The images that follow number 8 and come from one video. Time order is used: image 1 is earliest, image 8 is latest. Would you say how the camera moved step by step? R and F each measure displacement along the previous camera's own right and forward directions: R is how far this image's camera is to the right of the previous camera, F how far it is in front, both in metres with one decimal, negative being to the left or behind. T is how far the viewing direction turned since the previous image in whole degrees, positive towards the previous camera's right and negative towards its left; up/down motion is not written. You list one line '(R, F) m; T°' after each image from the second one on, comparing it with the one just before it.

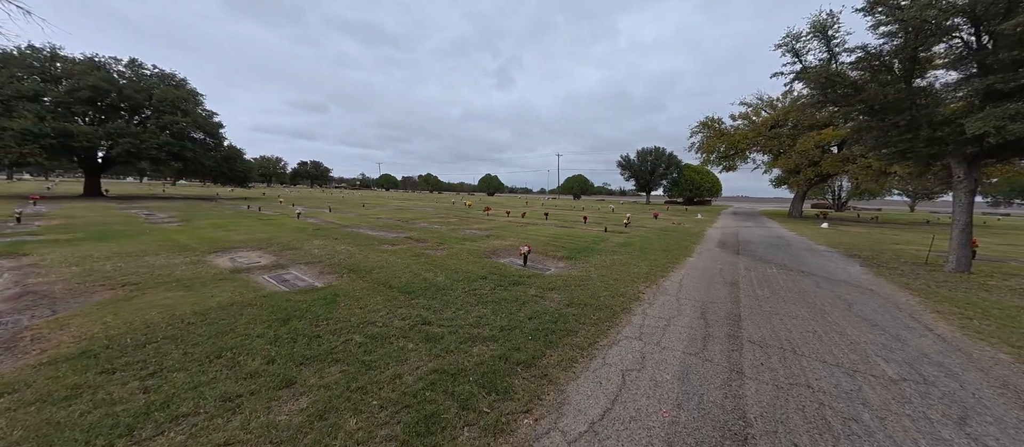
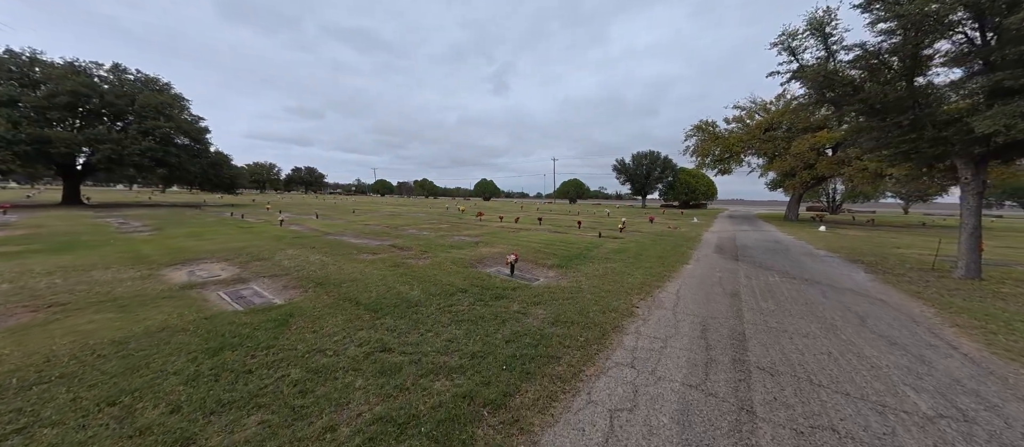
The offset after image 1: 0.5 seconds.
(+0.2, +0.5) m; +1°
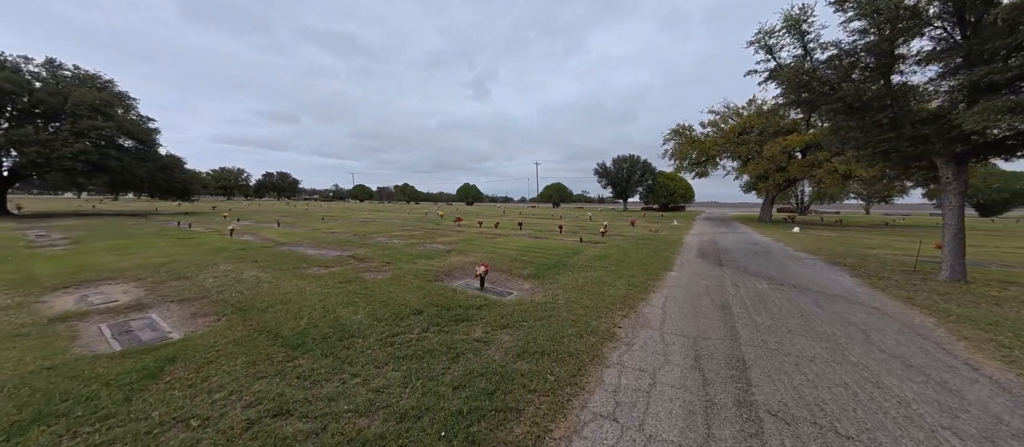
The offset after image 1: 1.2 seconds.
(+0.3, +0.7) m; +3°
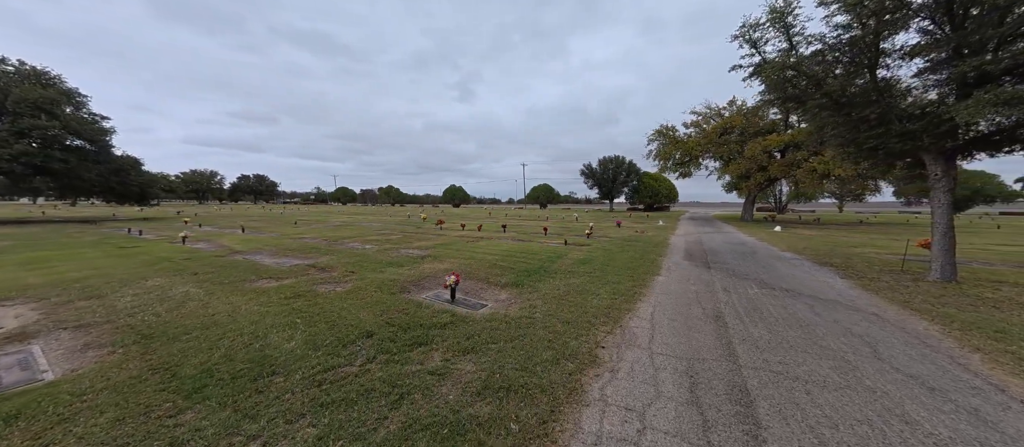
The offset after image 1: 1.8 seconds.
(+0.2, +0.6) m; +2°
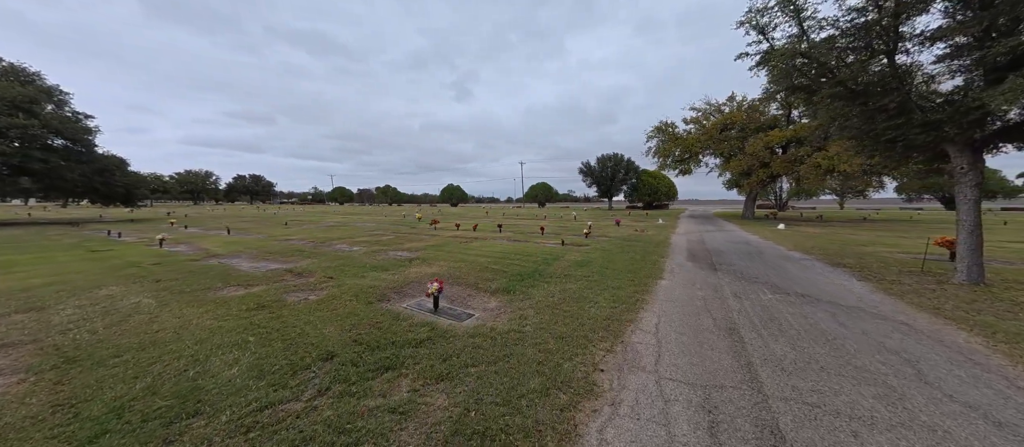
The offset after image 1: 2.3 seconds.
(+0.2, +0.5) m; 0°
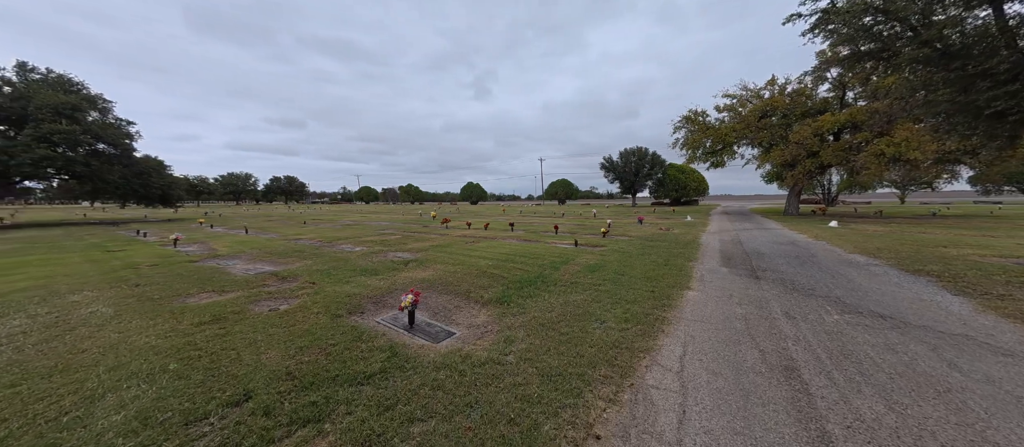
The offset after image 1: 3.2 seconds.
(+0.5, +0.9) m; -4°
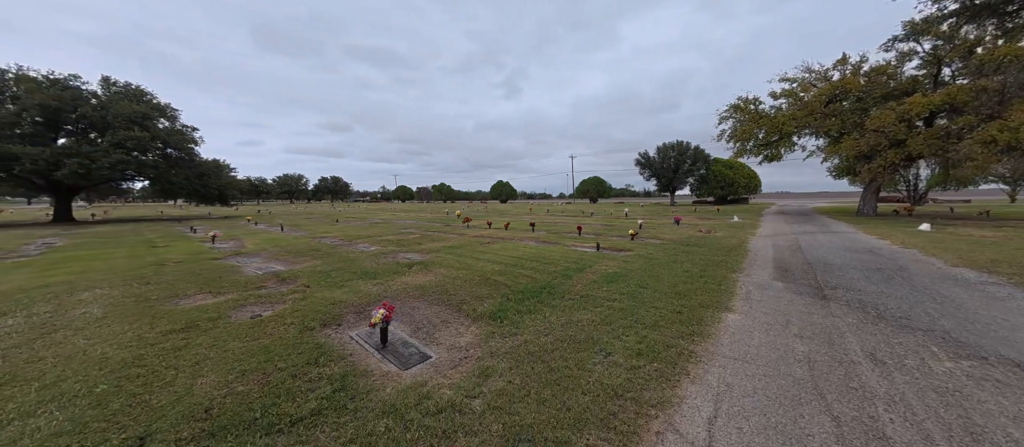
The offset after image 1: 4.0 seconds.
(+0.5, +0.7) m; -7°
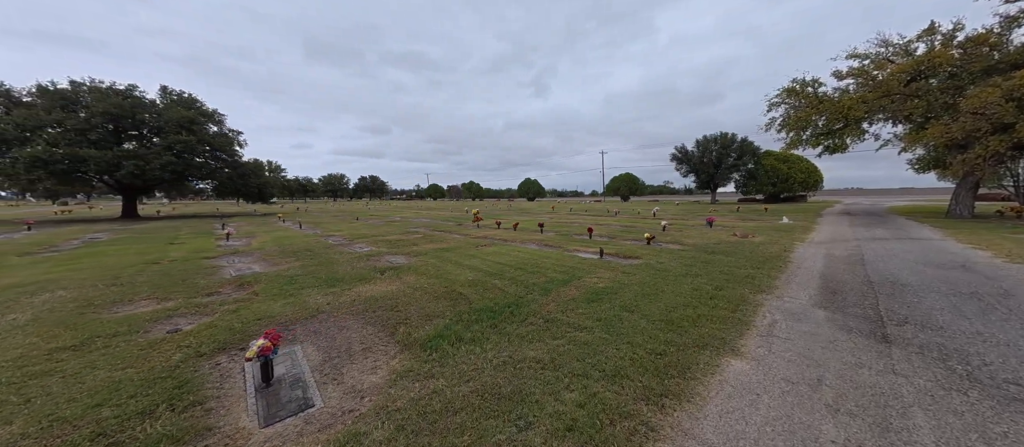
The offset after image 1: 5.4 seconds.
(+1.1, +0.9) m; -6°
